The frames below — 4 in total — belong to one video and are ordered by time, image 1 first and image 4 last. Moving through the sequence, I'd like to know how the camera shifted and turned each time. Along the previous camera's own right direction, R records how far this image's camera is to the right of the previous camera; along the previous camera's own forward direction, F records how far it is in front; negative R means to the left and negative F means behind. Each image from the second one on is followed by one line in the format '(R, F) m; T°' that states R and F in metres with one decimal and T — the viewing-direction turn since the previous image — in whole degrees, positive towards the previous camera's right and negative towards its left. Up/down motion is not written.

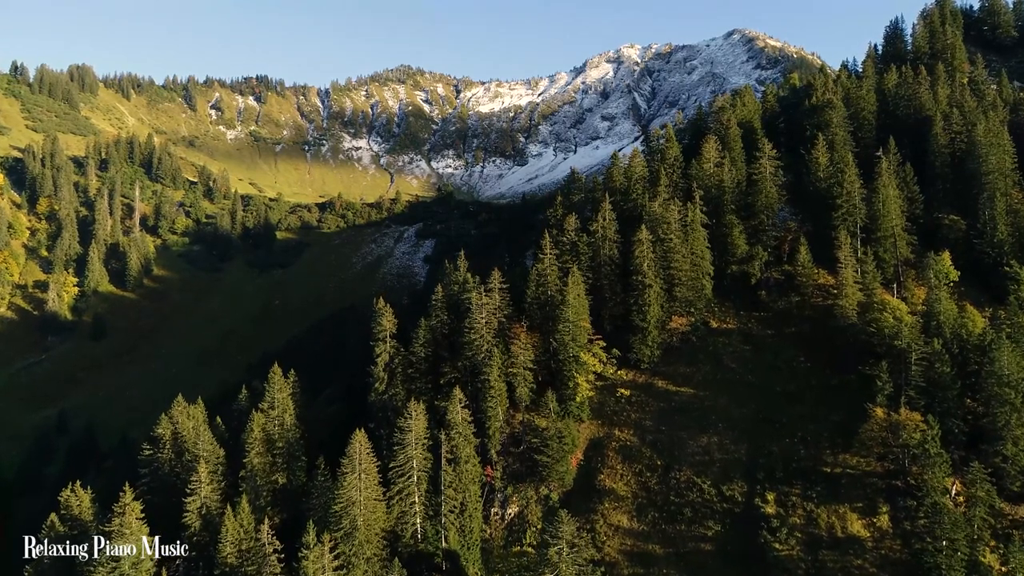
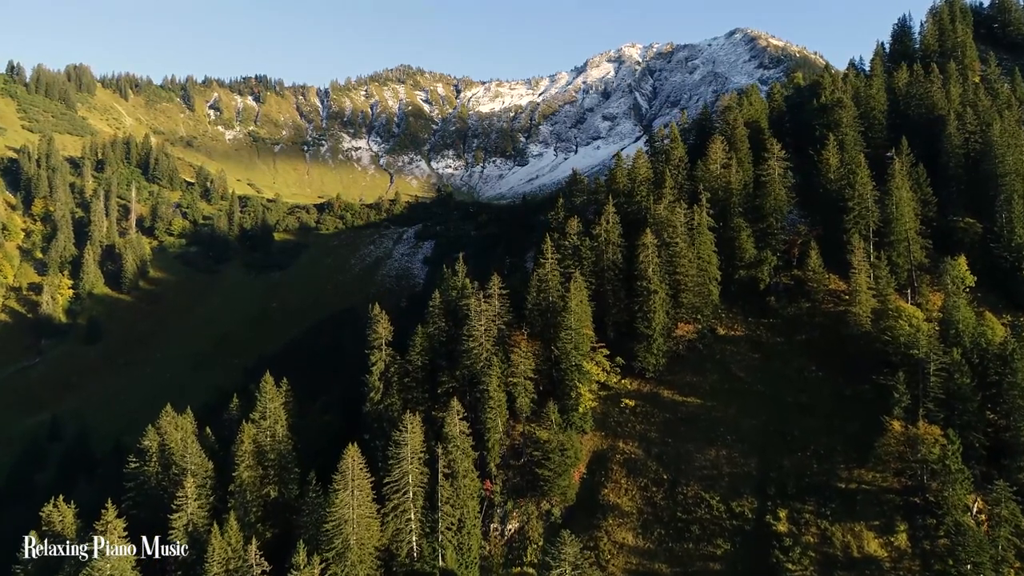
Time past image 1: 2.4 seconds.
(+0.1, +2.4) m; 0°
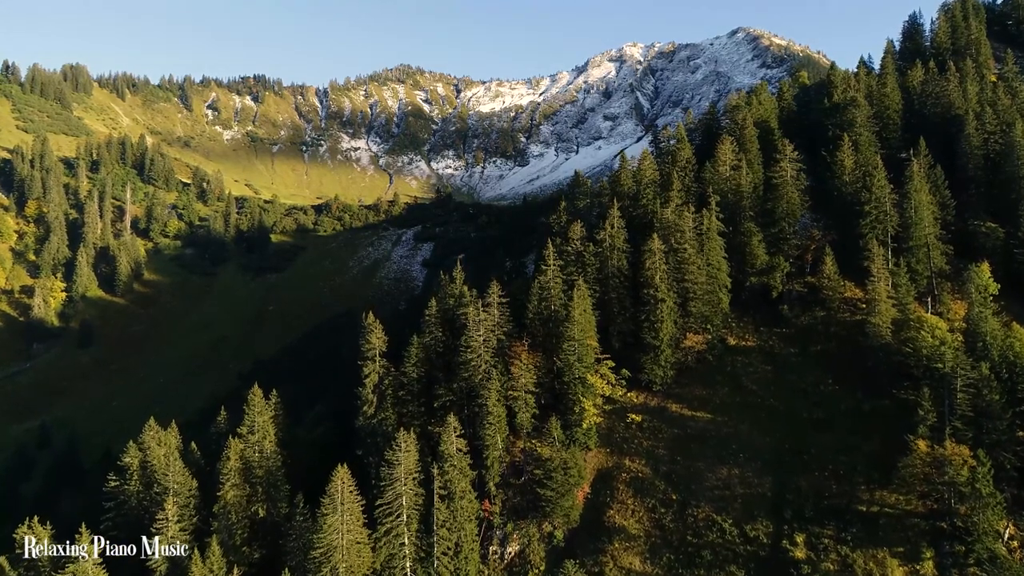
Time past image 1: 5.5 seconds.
(0.0, +3.1) m; 0°
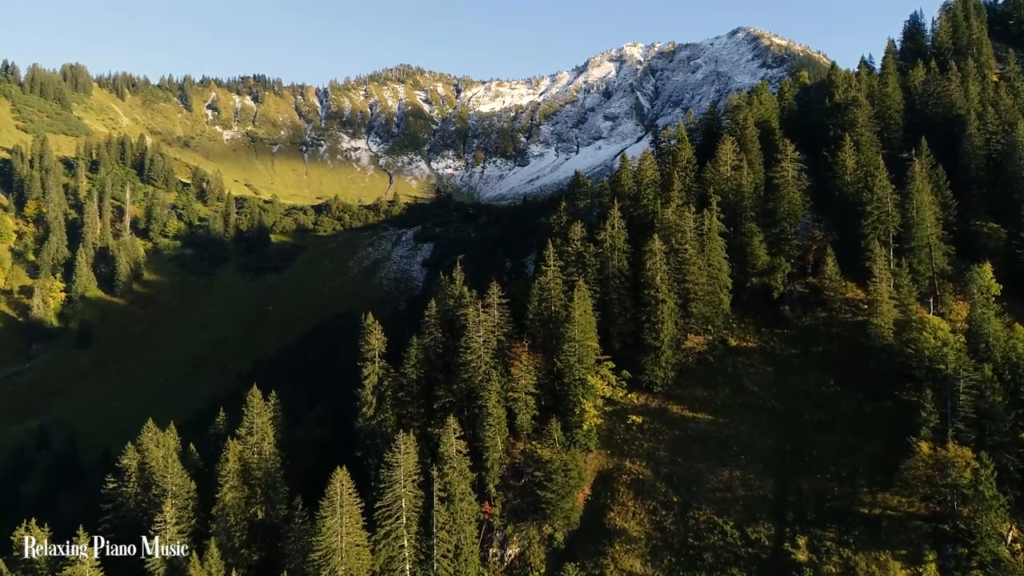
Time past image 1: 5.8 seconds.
(0.0, +0.3) m; 0°
